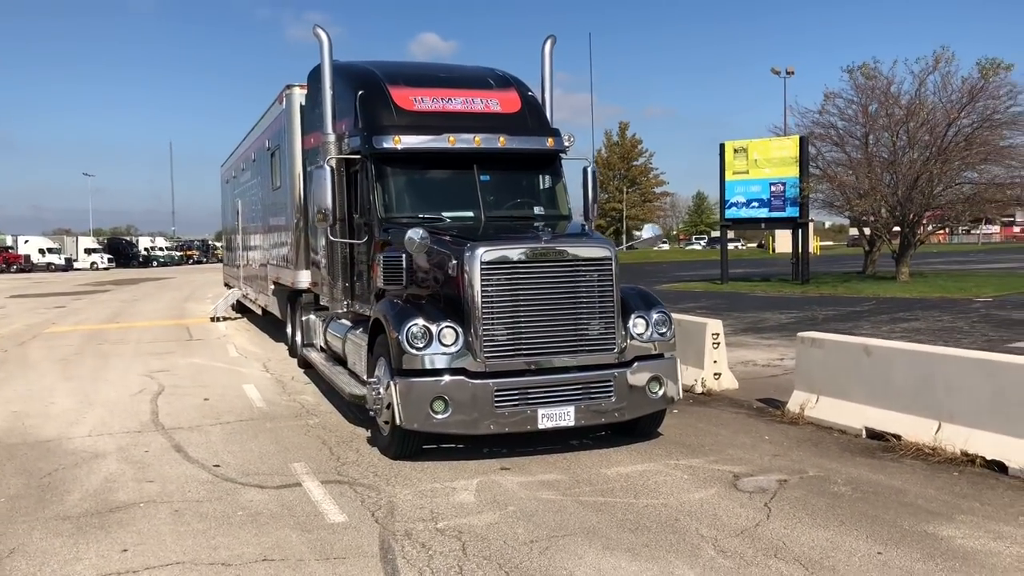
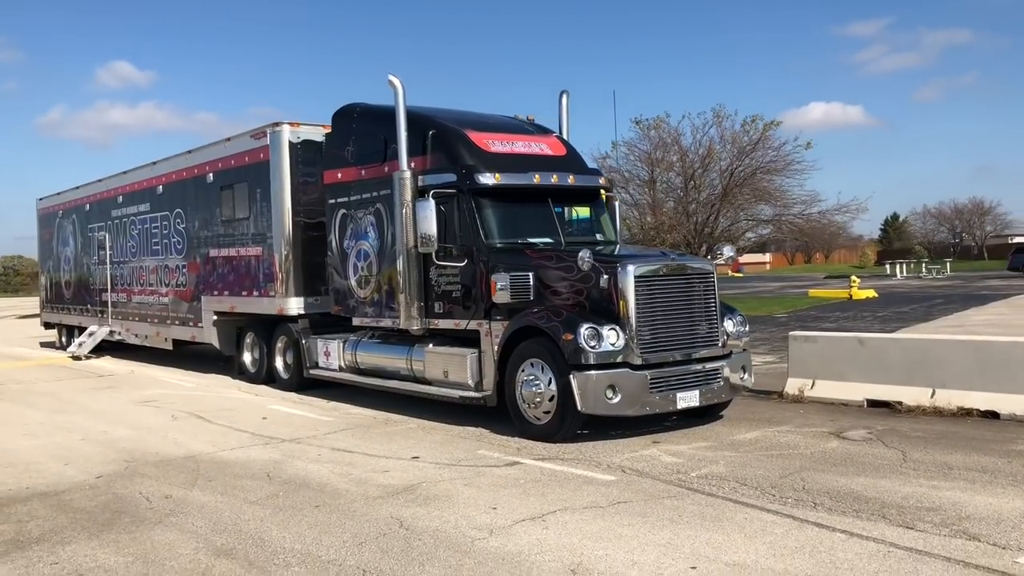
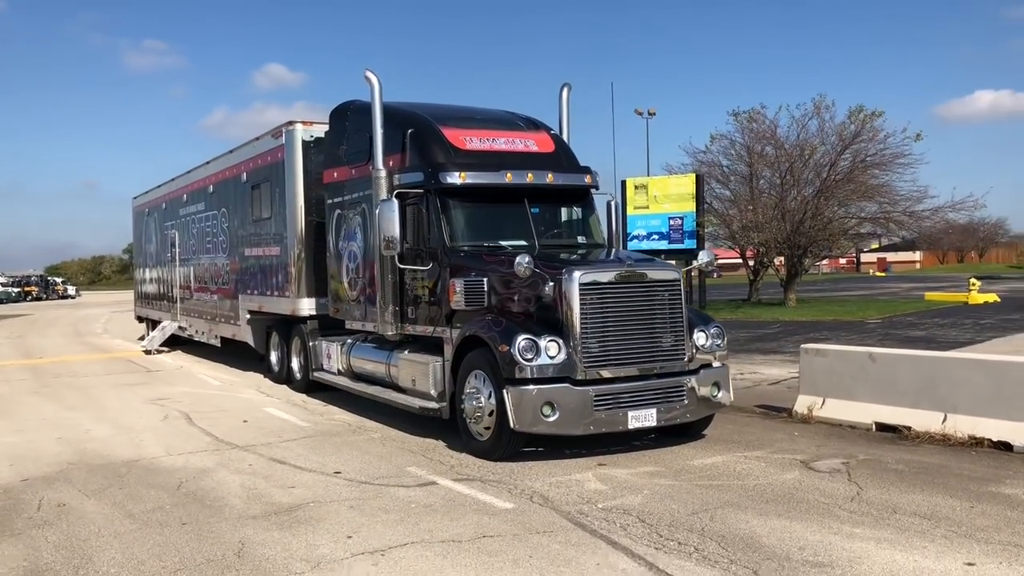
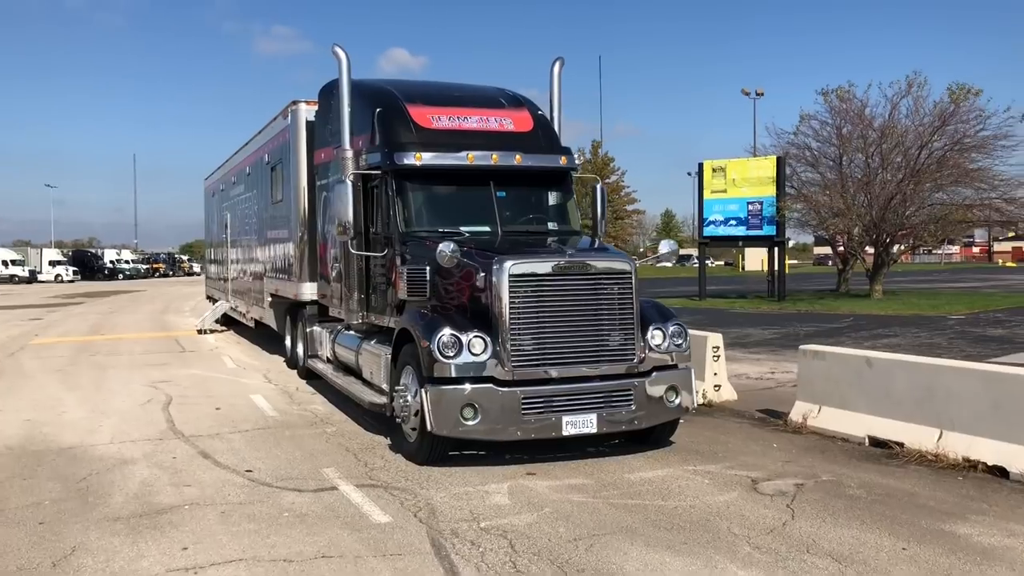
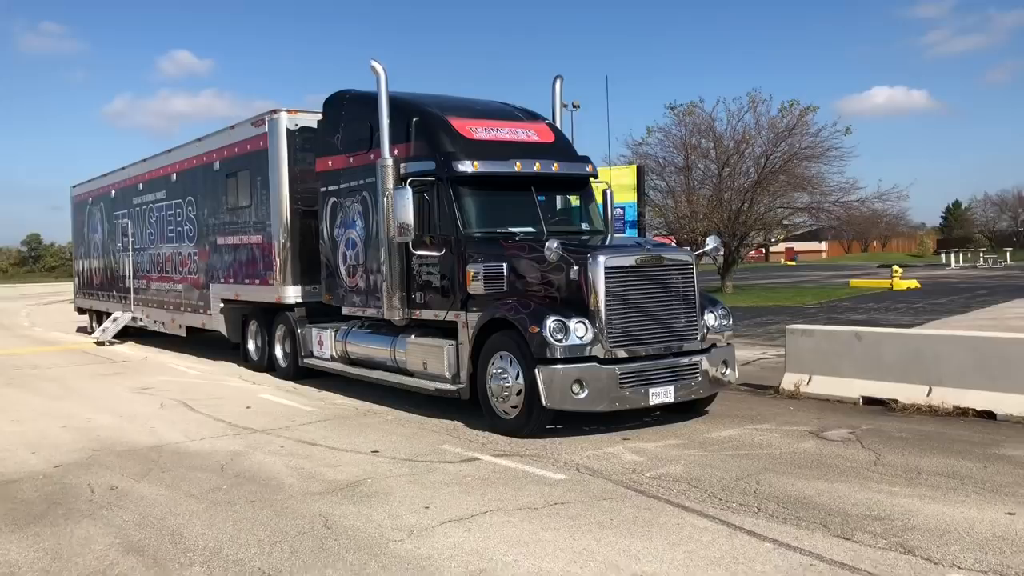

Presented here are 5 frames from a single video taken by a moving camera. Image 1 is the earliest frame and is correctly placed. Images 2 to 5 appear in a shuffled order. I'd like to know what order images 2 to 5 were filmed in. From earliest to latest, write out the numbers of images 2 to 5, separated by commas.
4, 3, 5, 2
